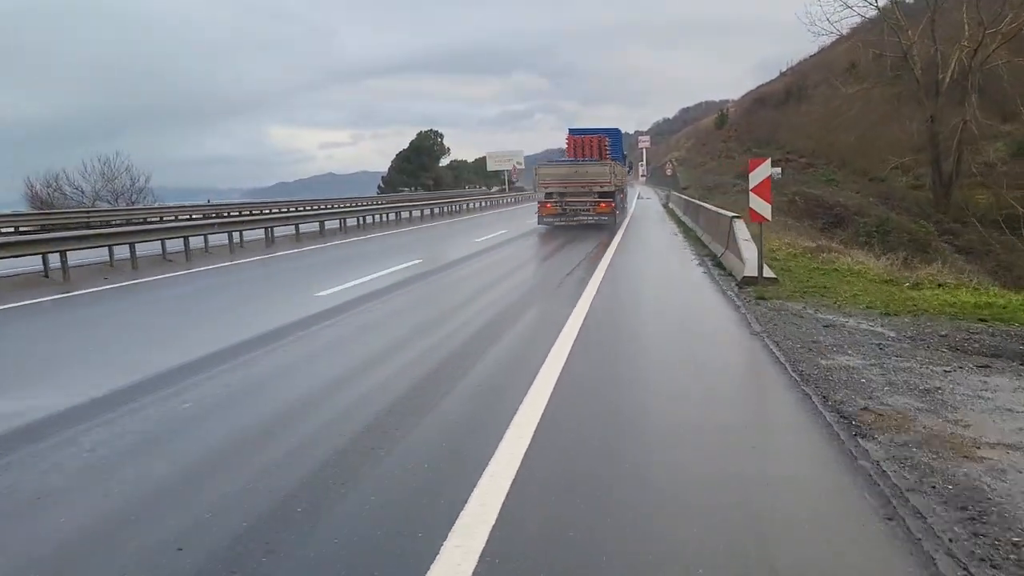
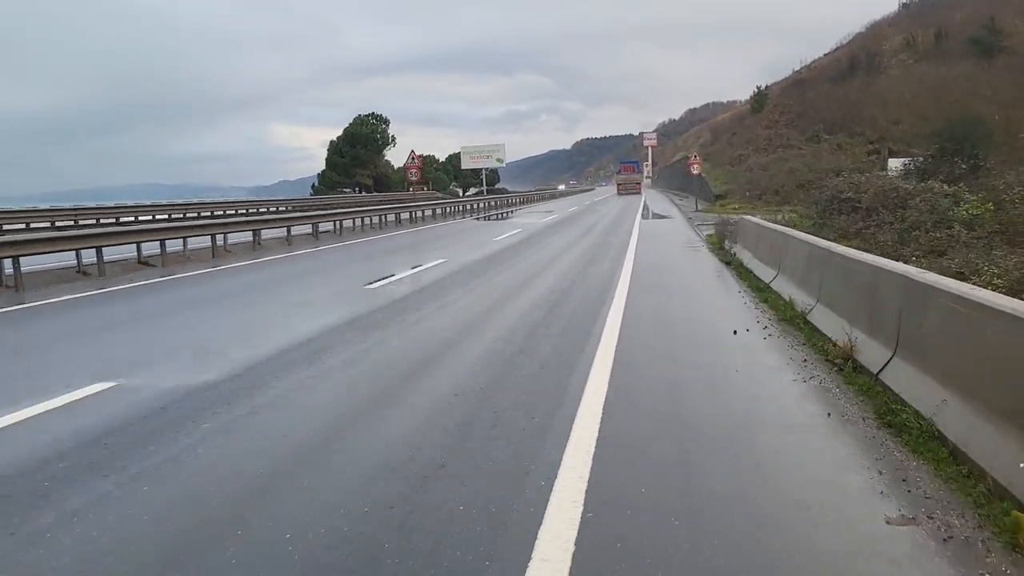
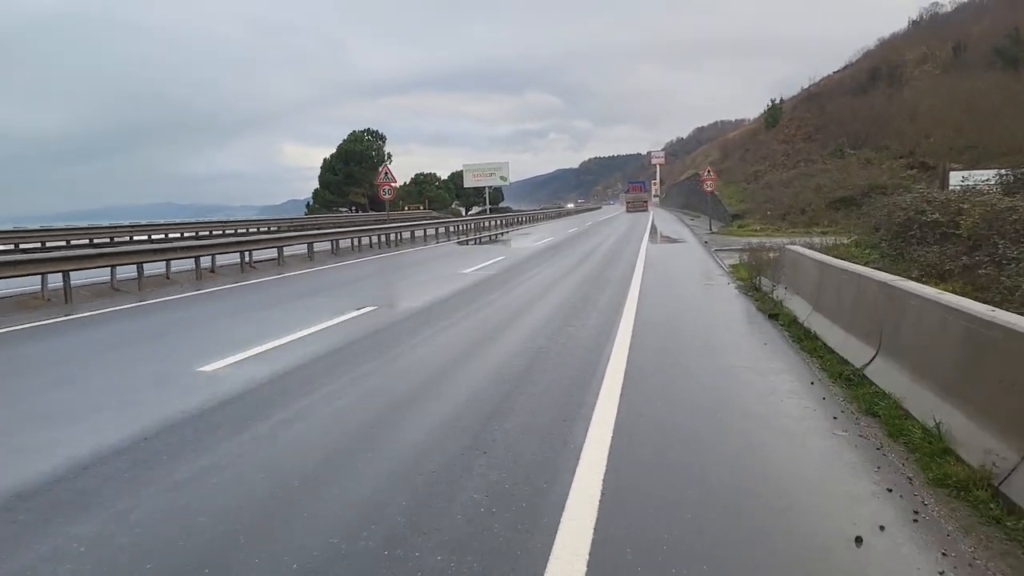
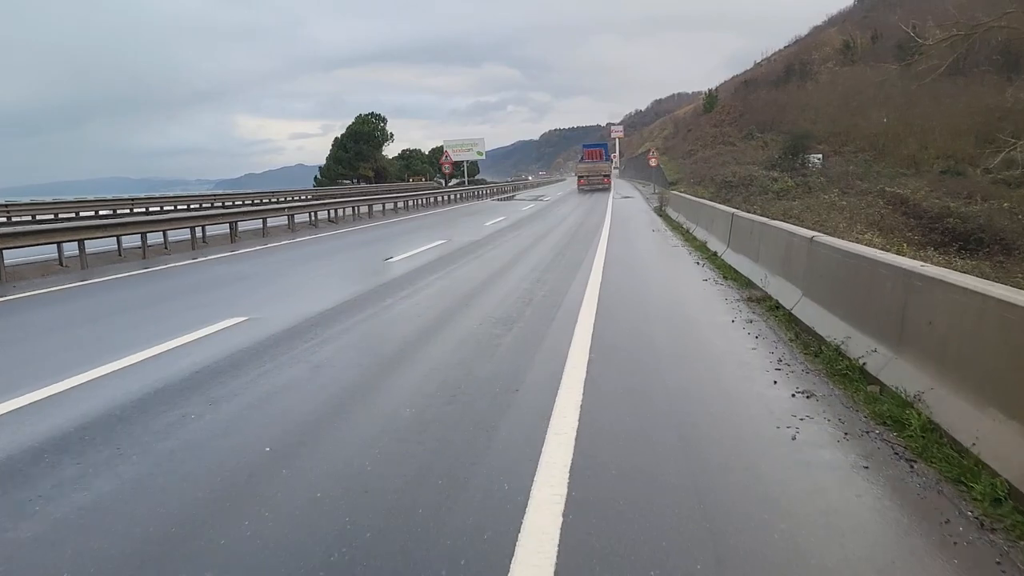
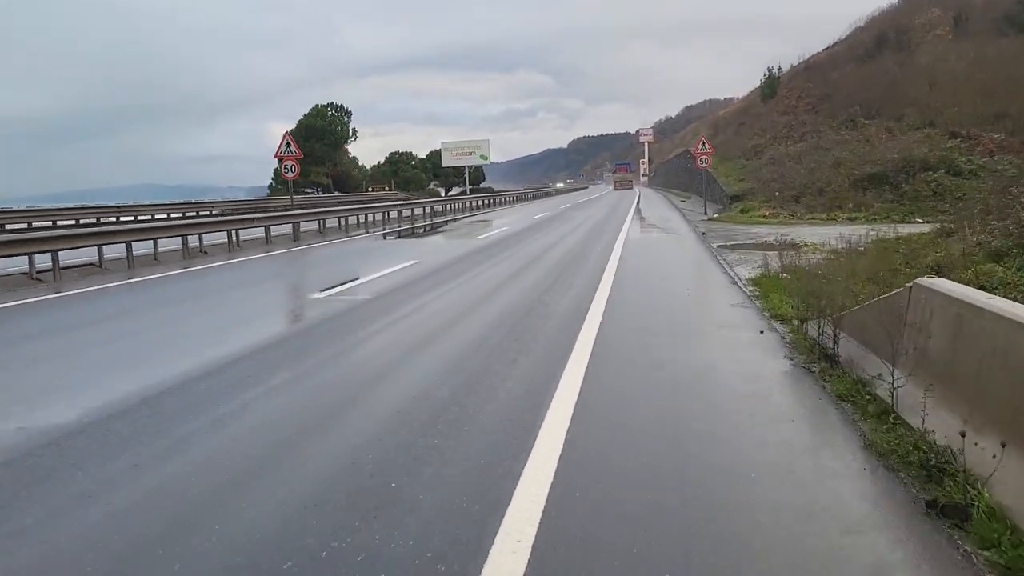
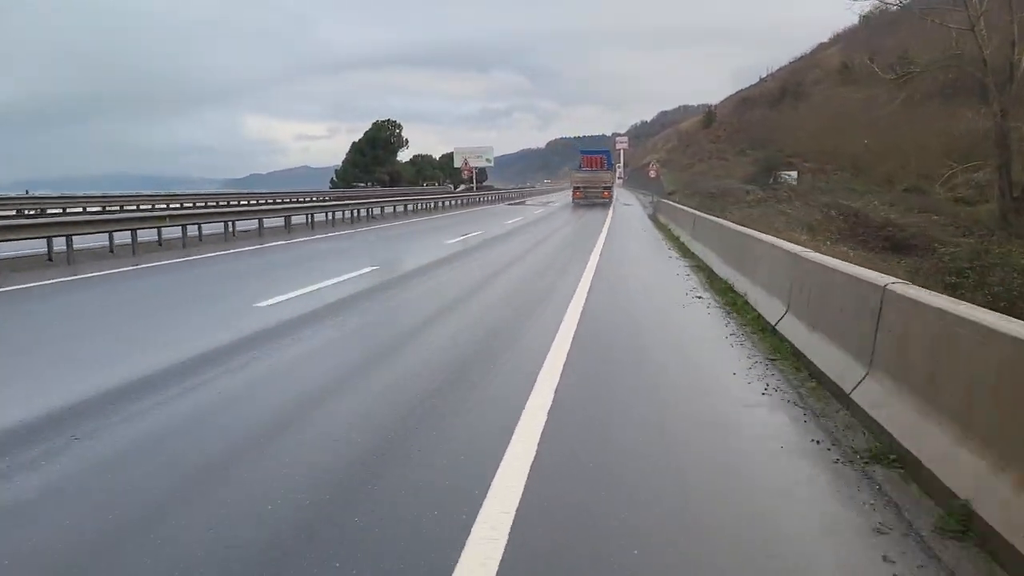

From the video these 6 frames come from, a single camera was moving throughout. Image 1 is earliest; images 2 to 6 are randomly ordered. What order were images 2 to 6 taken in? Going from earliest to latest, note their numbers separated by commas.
6, 4, 2, 3, 5
